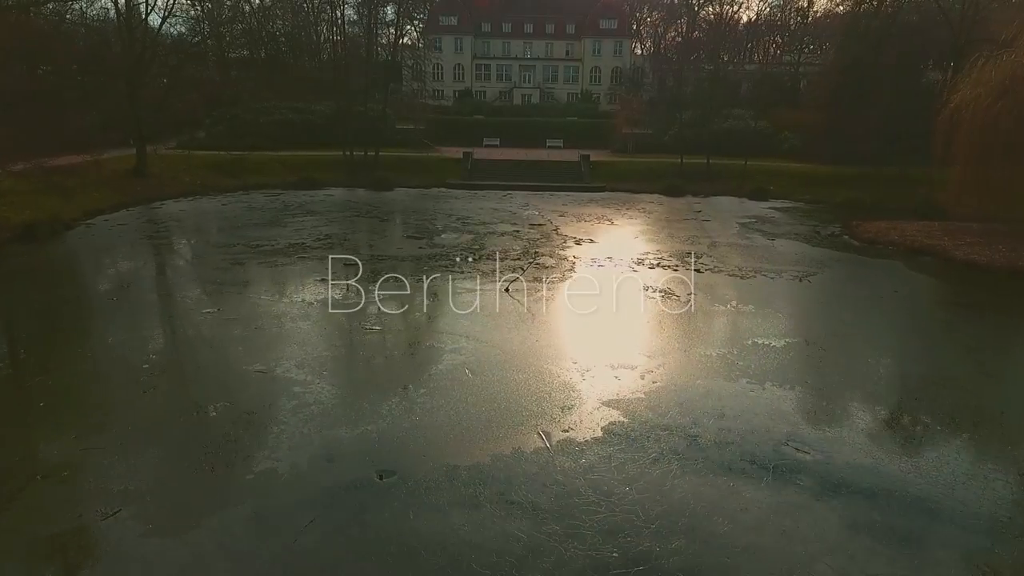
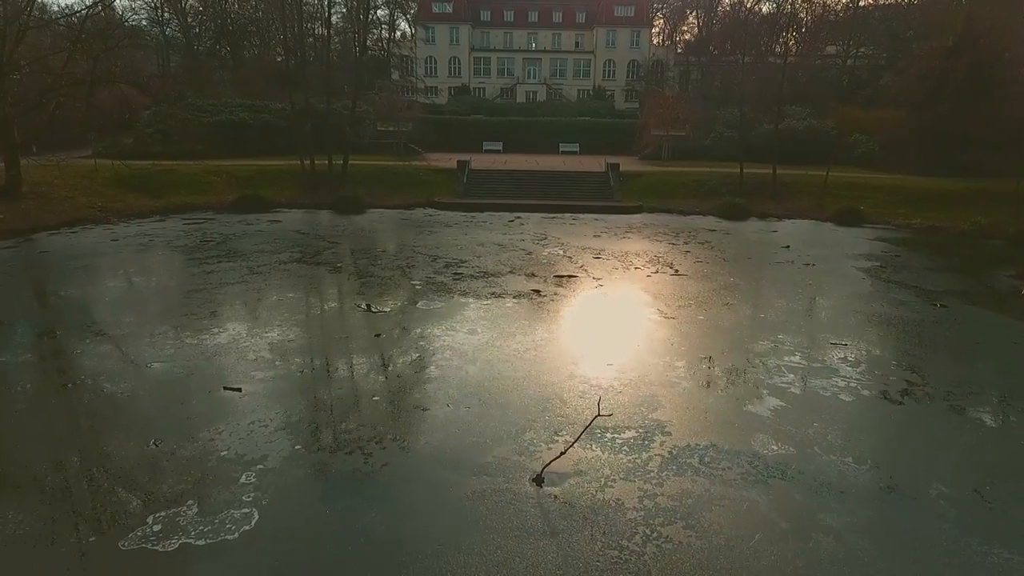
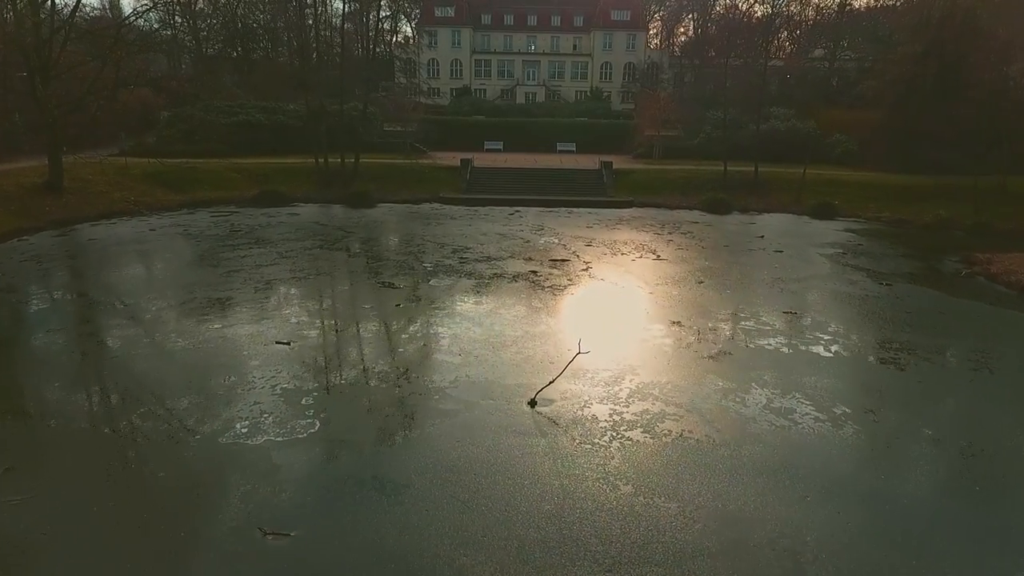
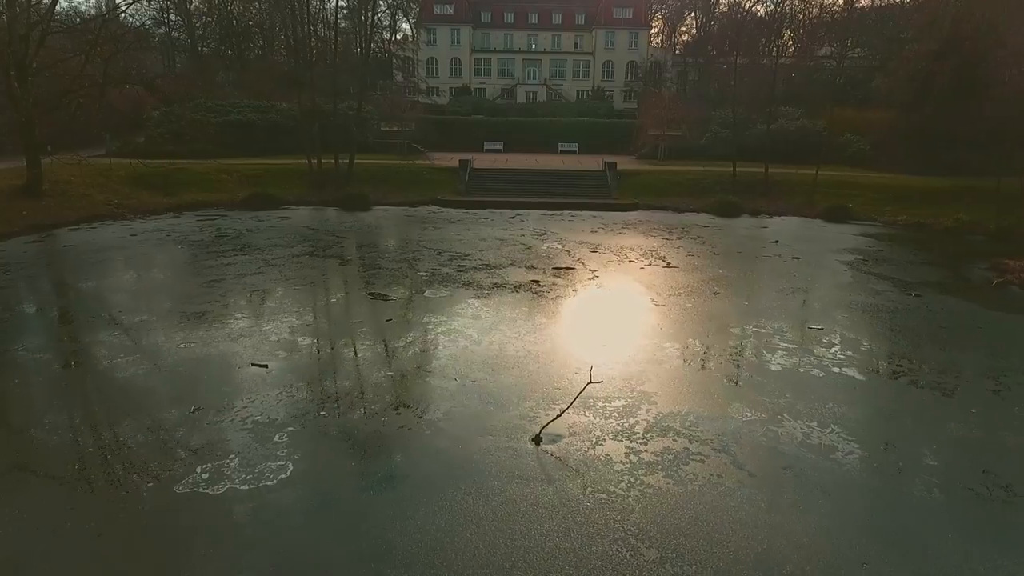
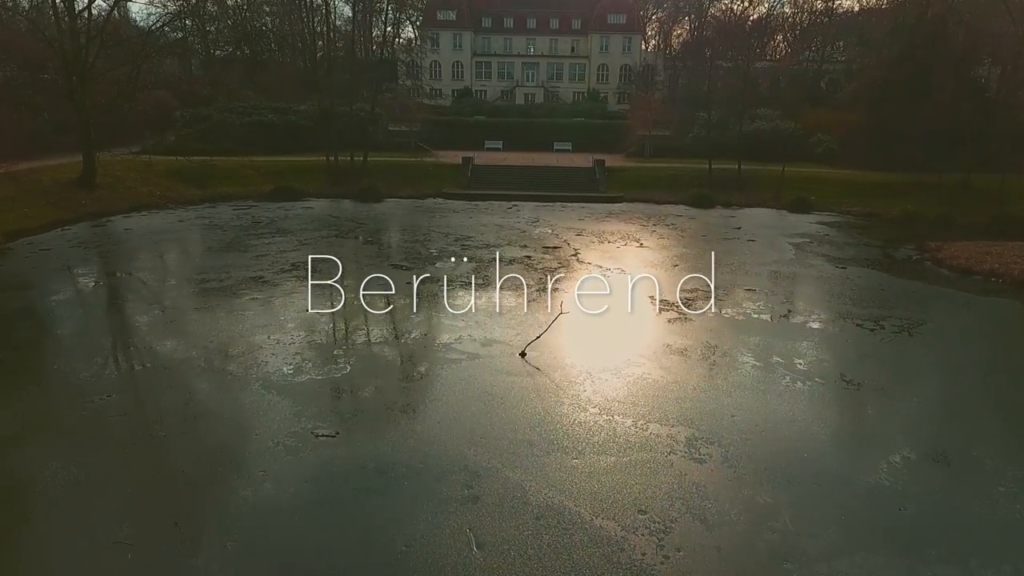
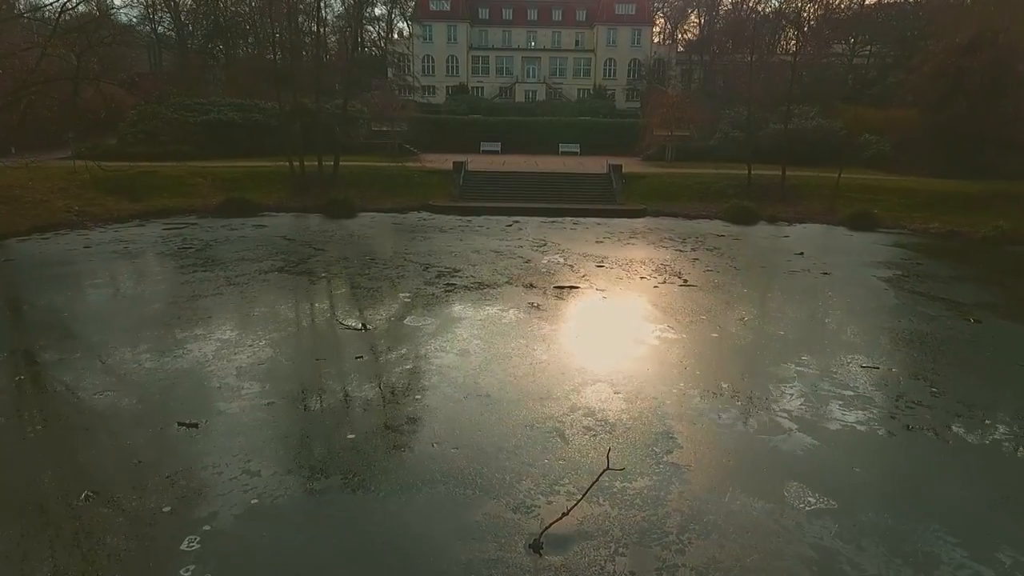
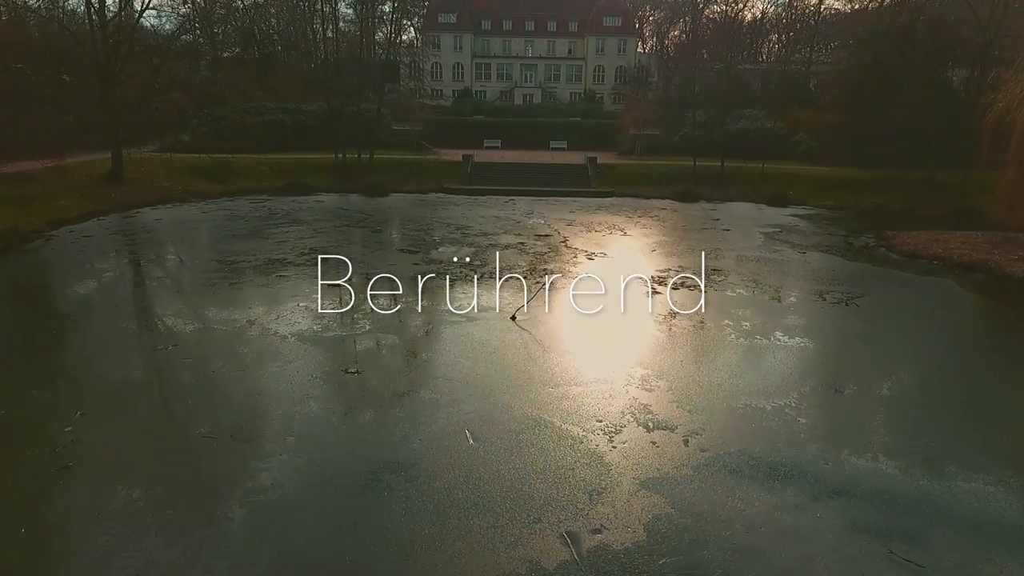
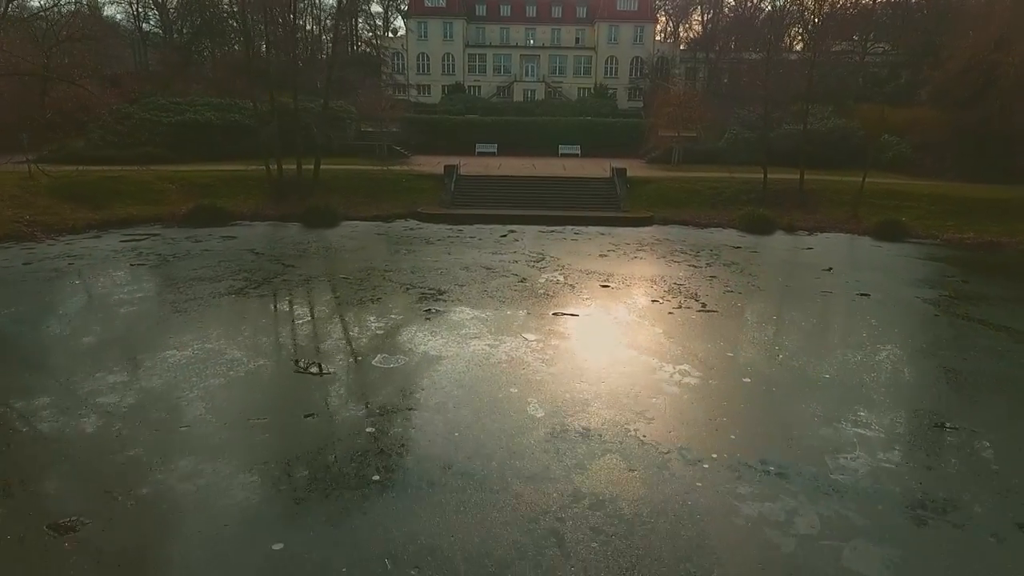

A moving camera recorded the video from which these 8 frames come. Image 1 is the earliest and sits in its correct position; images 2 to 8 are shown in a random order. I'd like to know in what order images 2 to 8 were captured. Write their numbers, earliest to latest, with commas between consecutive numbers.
7, 5, 3, 4, 2, 6, 8
